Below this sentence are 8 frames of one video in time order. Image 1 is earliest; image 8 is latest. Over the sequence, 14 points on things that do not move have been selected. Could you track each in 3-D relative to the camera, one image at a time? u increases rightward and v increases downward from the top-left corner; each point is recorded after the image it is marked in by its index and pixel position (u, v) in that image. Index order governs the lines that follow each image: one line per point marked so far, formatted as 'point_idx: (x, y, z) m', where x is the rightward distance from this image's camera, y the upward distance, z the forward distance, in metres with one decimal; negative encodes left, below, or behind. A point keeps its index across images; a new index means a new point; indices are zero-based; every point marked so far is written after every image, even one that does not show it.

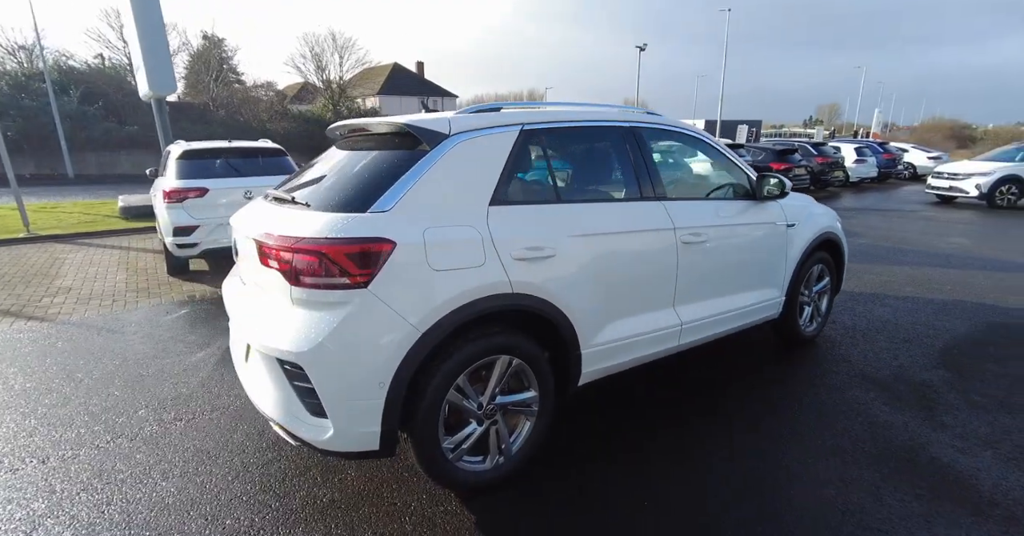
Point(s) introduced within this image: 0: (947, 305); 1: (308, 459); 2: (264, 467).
0: (+4.0, -0.3, +4.6) m
1: (-1.0, -1.0, +2.6) m
2: (-1.2, -1.0, +2.5) m
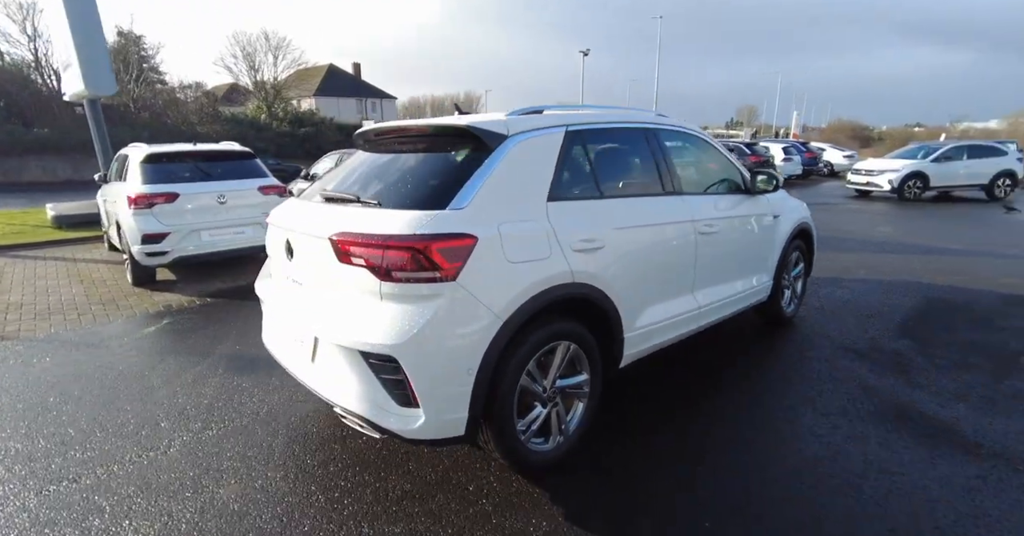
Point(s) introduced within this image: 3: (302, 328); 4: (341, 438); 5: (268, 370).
0: (+3.9, -0.2, +5.2) m
1: (-0.8, -1.0, +2.7) m
2: (-0.9, -1.0, +2.6) m
3: (-1.0, -0.3, +2.4) m
4: (-0.9, -0.9, +2.8) m
5: (-1.8, -0.8, +3.7) m
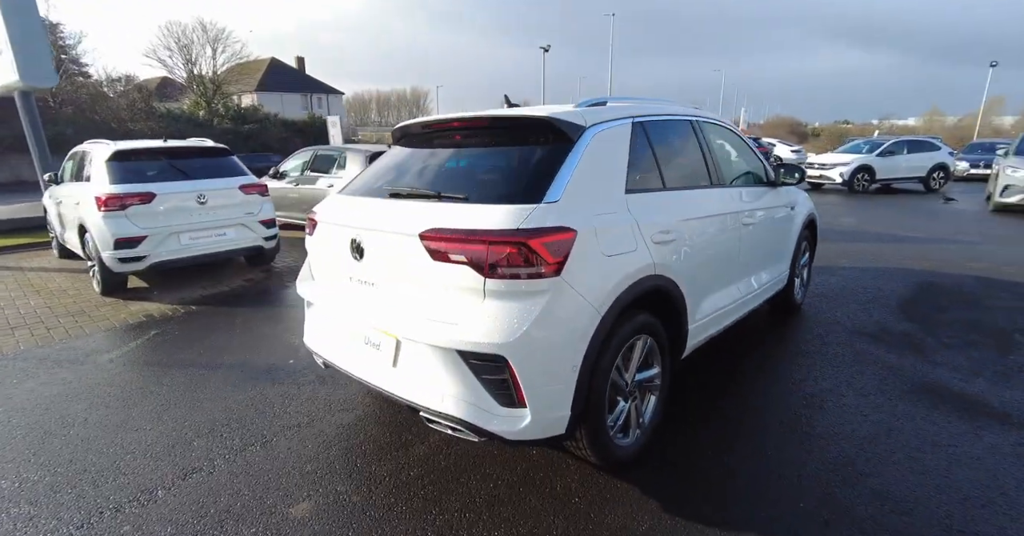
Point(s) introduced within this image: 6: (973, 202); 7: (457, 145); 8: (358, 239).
0: (+4.0, 0.0, +5.6) m
1: (-0.4, -1.0, +2.6) m
2: (-0.6, -1.0, +2.4) m
3: (-0.6, -0.3, +2.2) m
4: (-0.6, -0.9, +2.7) m
5: (-1.5, -0.8, +3.5) m
6: (+11.0, +1.6, +12.1) m
7: (-0.3, +0.7, +2.7) m
8: (-0.7, +0.1, +2.3) m
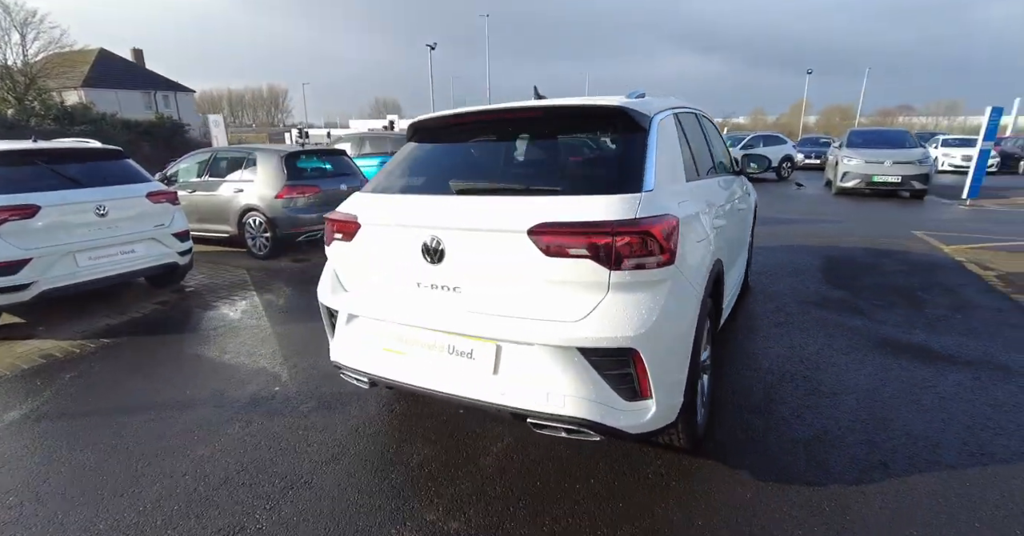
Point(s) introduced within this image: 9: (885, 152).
0: (+3.5, +0.3, +6.4) m
1: (0.0, -1.0, +2.4) m
2: (-0.1, -1.0, +2.3) m
3: (-0.2, -0.3, +2.1) m
4: (-0.2, -0.9, +2.5) m
5: (-1.4, -0.9, +3.1) m
6: (+8.6, +2.3, +14.3) m
7: (-0.1, +0.7, +2.5) m
8: (-0.3, +0.1, +2.1) m
9: (+8.9, +2.8, +12.1) m
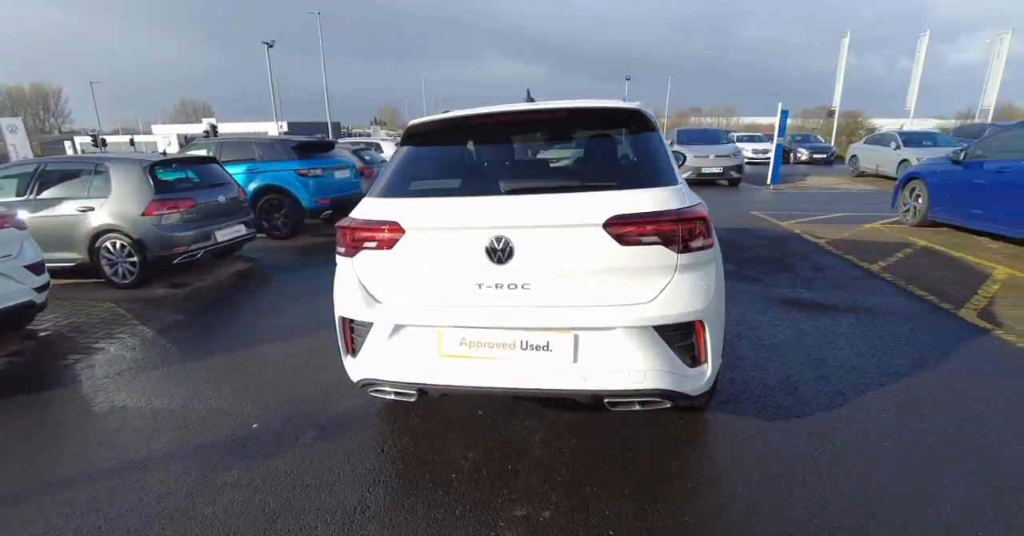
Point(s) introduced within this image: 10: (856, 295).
0: (+2.3, +0.5, +7.3) m
1: (+0.2, -0.9, +2.5) m
2: (+0.2, -1.0, +2.3) m
3: (+0.1, -0.3, +2.1) m
4: (0.0, -0.9, +2.5) m
5: (-1.2, -1.0, +2.8) m
6: (+4.6, +2.9, +16.4) m
7: (0.0, +0.7, +2.6) m
8: (0.0, +0.1, +2.1) m
9: (+5.6, +3.4, +14.4) m
10: (+3.1, -0.2, +4.5) m
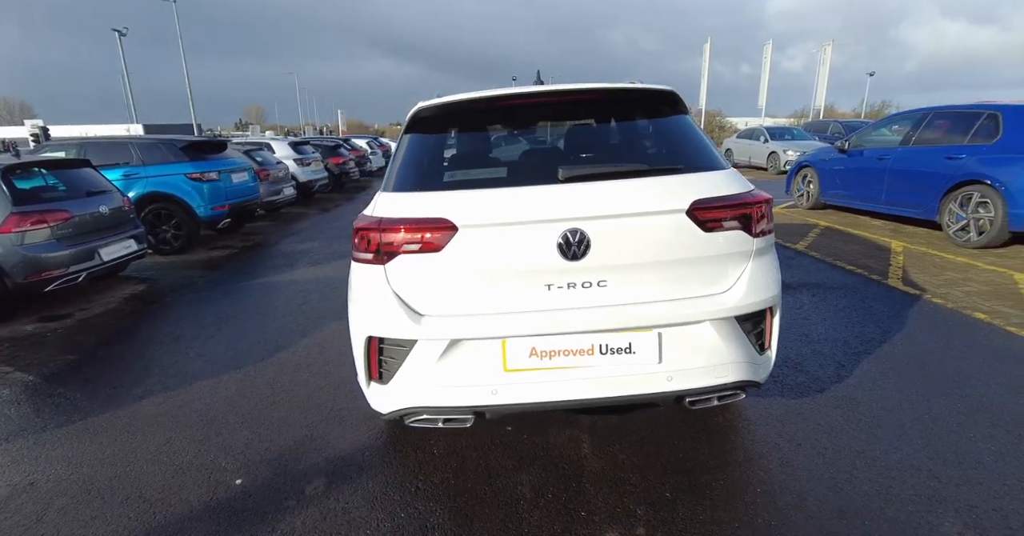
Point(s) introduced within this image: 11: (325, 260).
0: (+1.4, +0.6, +7.5) m
1: (+0.5, -0.9, +2.3) m
2: (+0.5, -1.0, +2.2) m
3: (+0.4, -0.2, +1.9) m
4: (+0.3, -0.9, +2.3) m
5: (-1.0, -1.0, +2.3) m
6: (+1.6, +3.0, +16.8) m
7: (+0.2, +0.7, +2.4) m
8: (+0.2, +0.1, +1.9) m
9: (+2.9, +3.7, +15.0) m
10: (+2.8, -0.1, +4.9) m
11: (-2.5, +0.1, +6.9) m
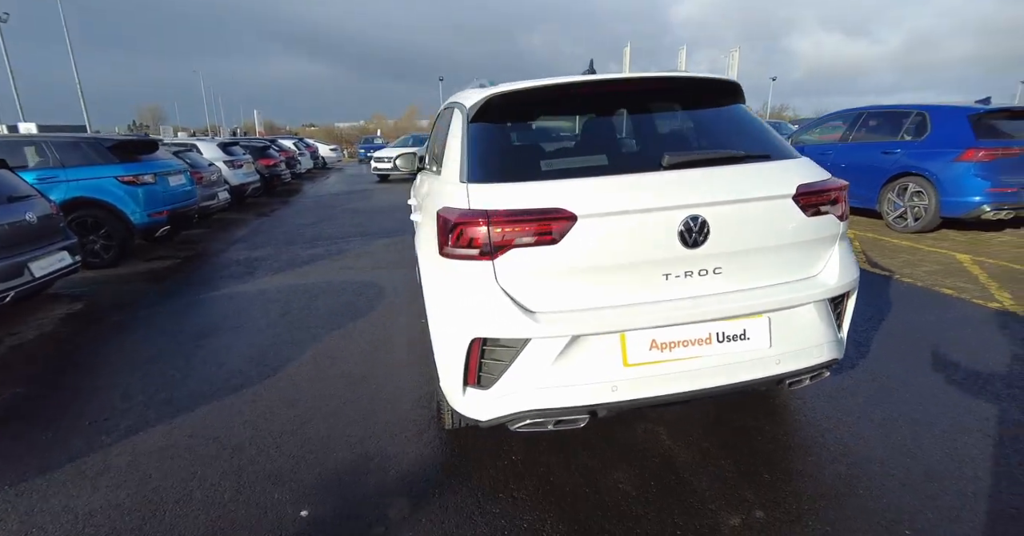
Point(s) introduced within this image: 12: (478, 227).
0: (+1.0, +0.7, +7.5) m
1: (+0.9, -0.9, +2.3) m
2: (+0.9, -0.9, +2.2) m
3: (+0.9, -0.2, +1.9) m
4: (+0.7, -0.9, +2.3) m
5: (-0.6, -1.0, +2.0) m
6: (-0.3, +3.0, +16.8) m
7: (+0.5, +0.7, +2.3) m
8: (+0.7, +0.2, +1.9) m
9: (+1.2, +3.7, +15.3) m
10: (+2.7, +0.1, +5.2) m
11: (-2.8, 0.0, +6.4) m
12: (-0.1, +0.2, +1.9) m
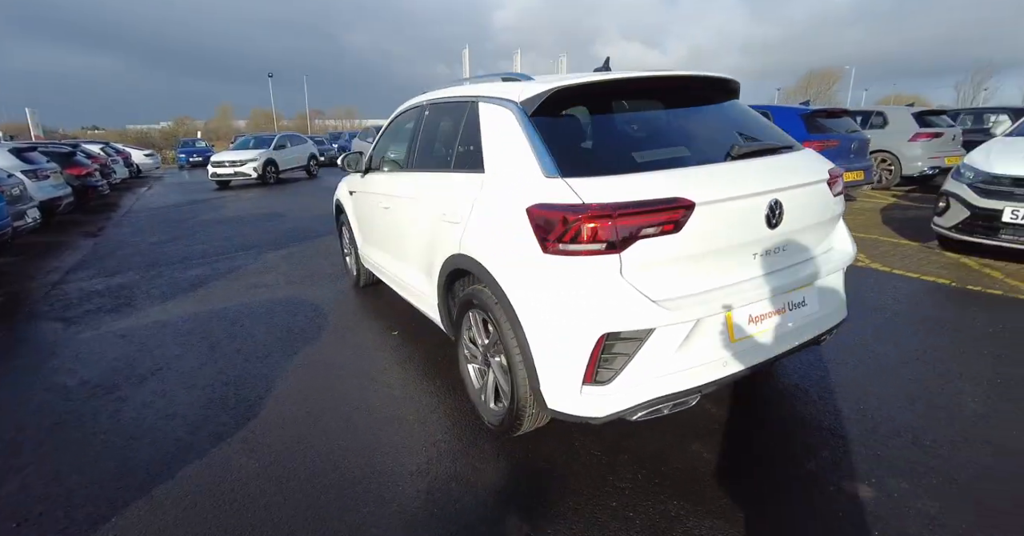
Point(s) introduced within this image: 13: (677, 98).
0: (-0.4, +0.7, +7.6) m
1: (+1.2, -0.8, +2.6) m
2: (+1.3, -0.8, +2.4) m
3: (+1.3, -0.1, +2.2) m
4: (+1.1, -0.8, +2.5) m
5: (-0.1, -1.0, +1.9) m
6: (-4.6, +2.8, +16.0) m
7: (+0.7, +0.8, +2.5) m
8: (+1.1, +0.3, +2.1) m
9: (-2.7, +3.7, +15.0) m
10: (+2.1, +0.3, +5.9) m
11: (-3.6, -0.3, +5.4) m
12: (+0.3, +0.2, +1.8) m
13: (+0.8, +0.9, +2.6) m
